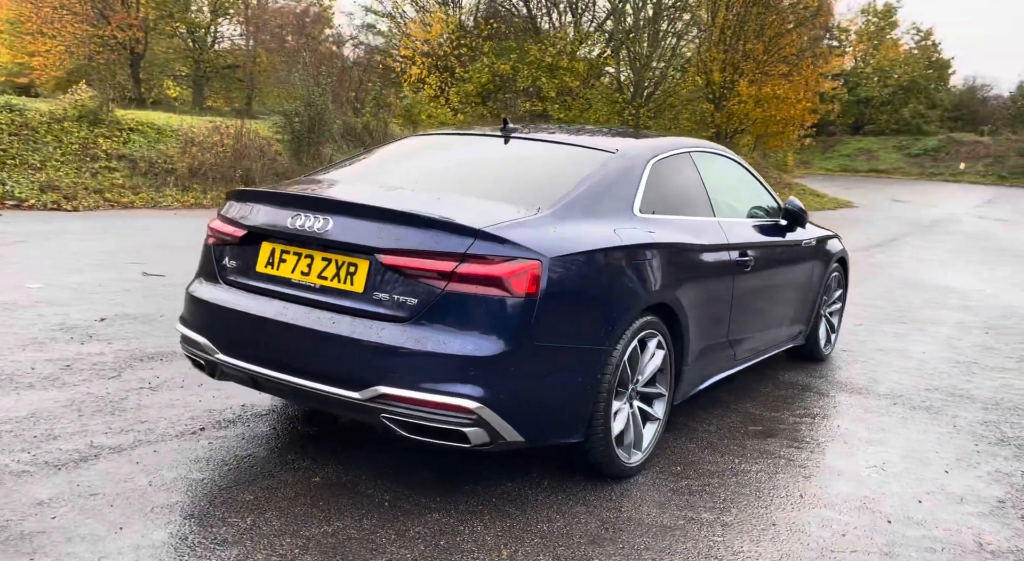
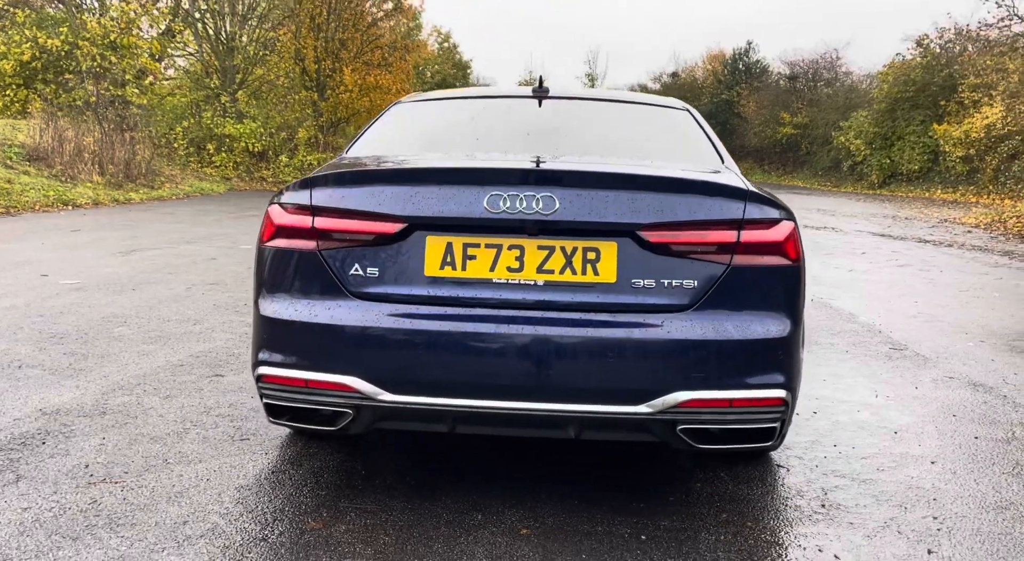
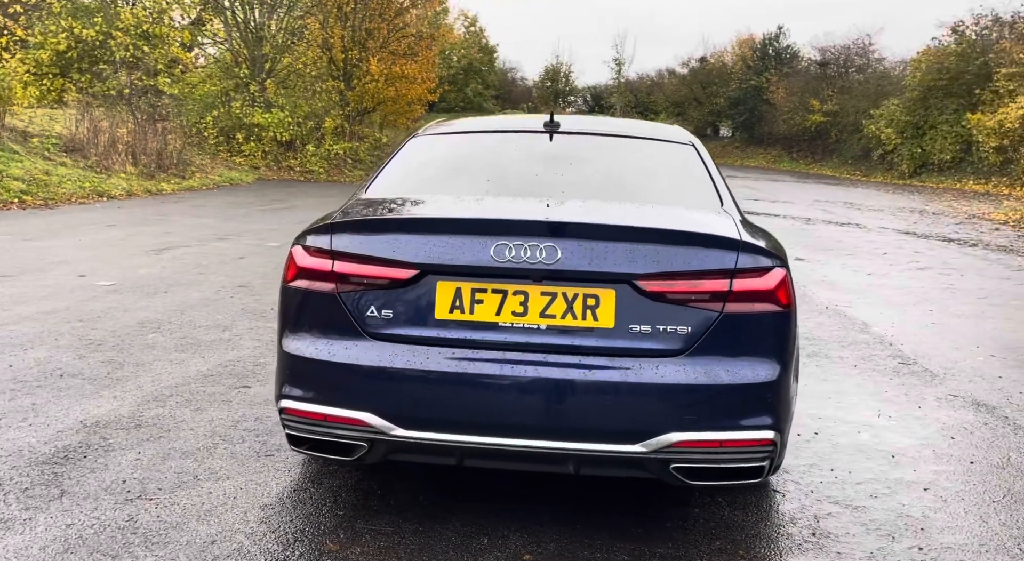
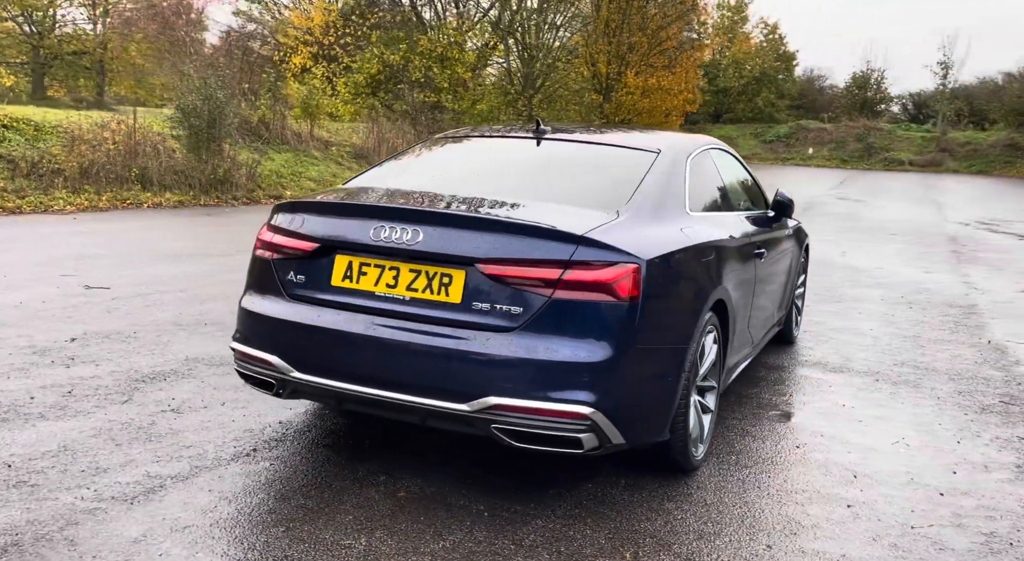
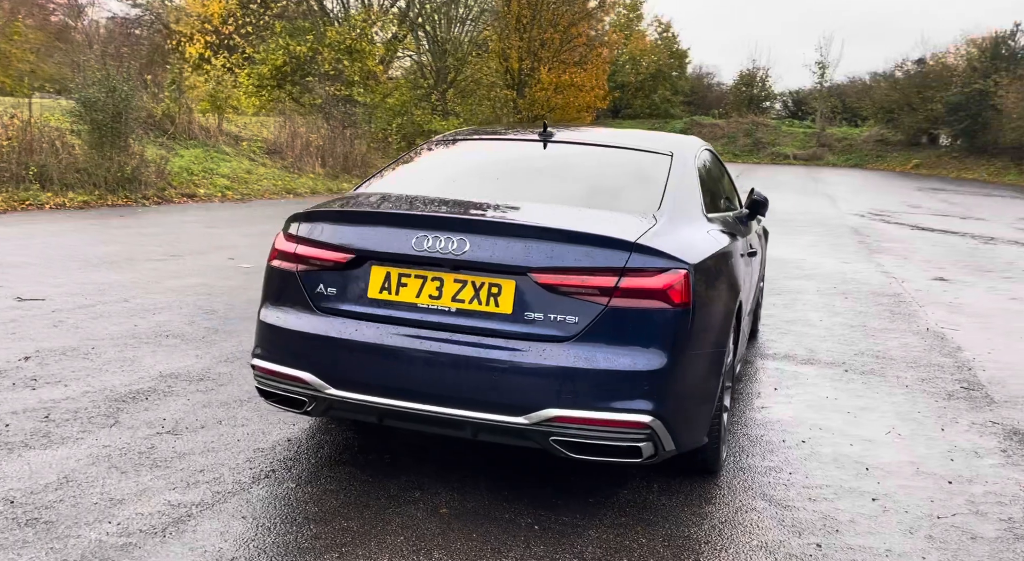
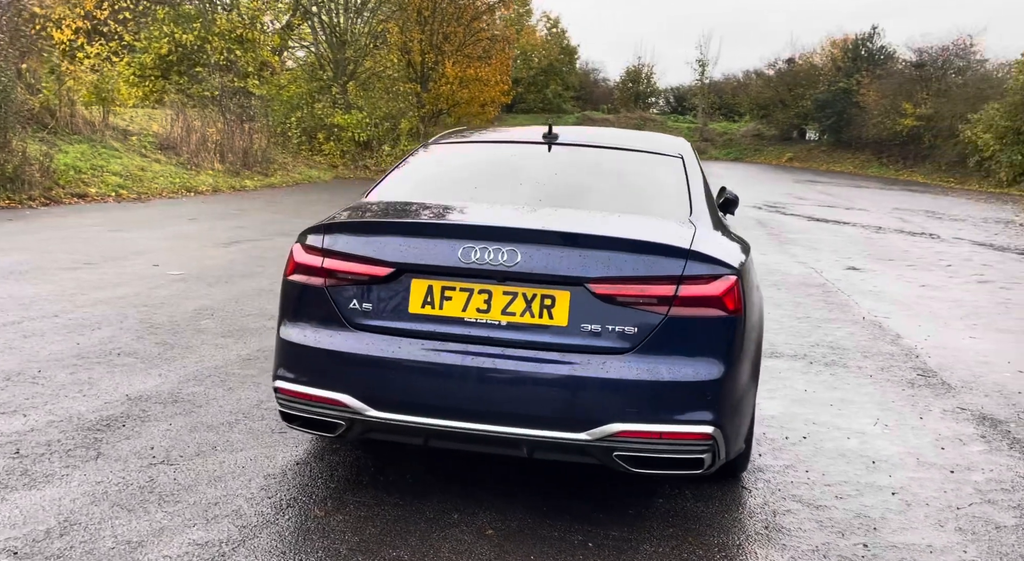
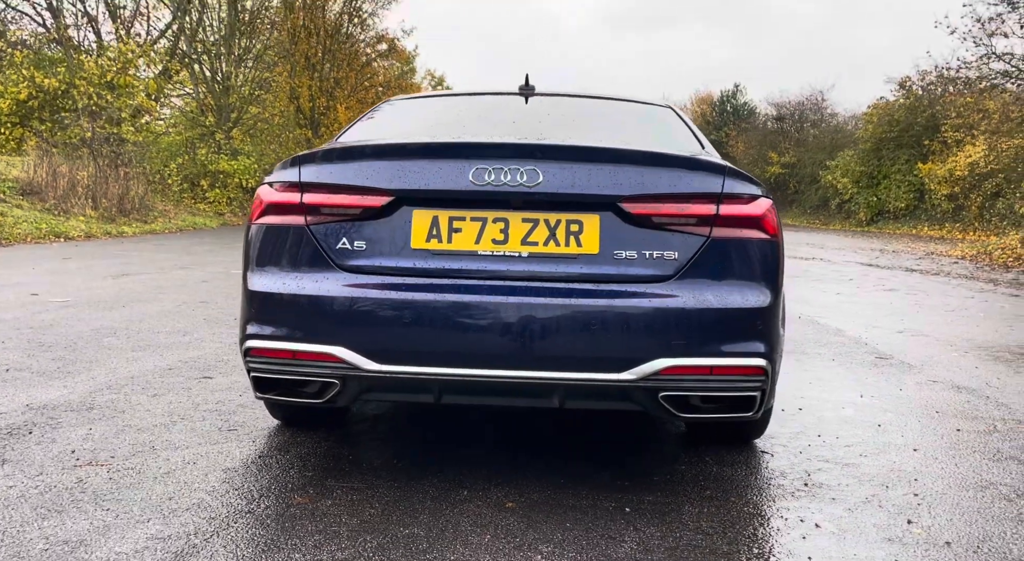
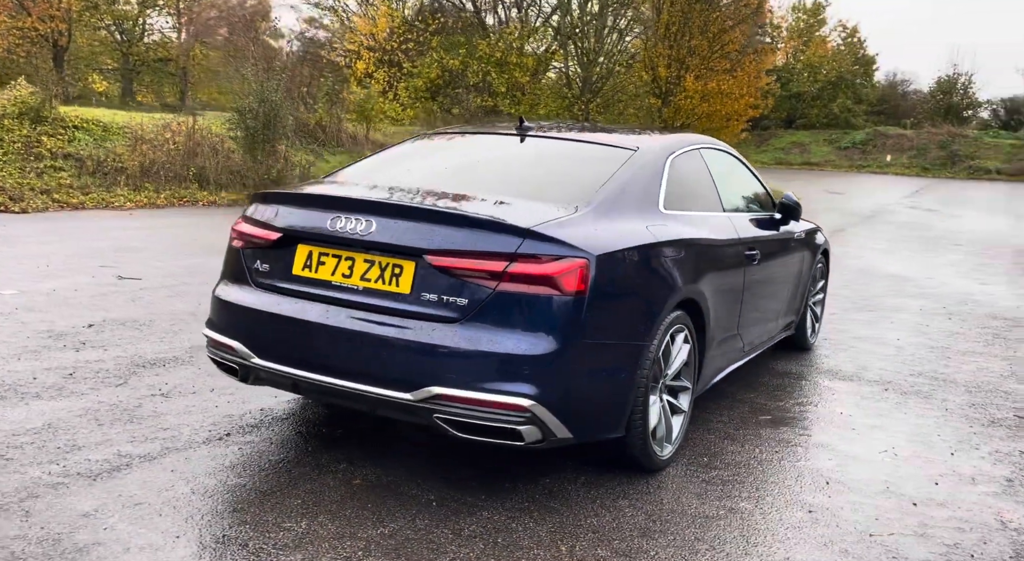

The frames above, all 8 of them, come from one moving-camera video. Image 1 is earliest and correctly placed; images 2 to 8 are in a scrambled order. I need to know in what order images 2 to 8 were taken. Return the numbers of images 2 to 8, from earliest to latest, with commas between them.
8, 4, 5, 6, 3, 2, 7
